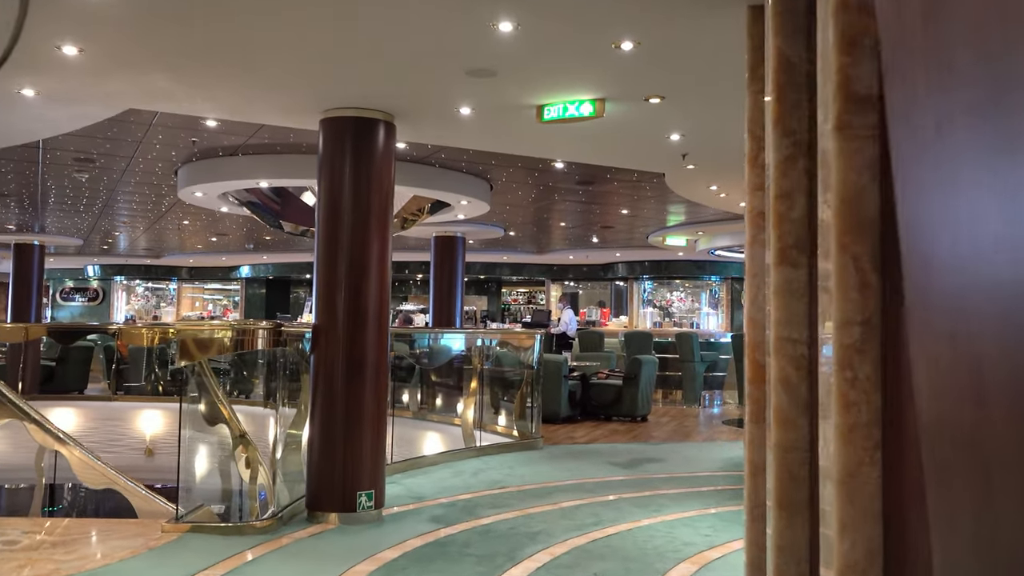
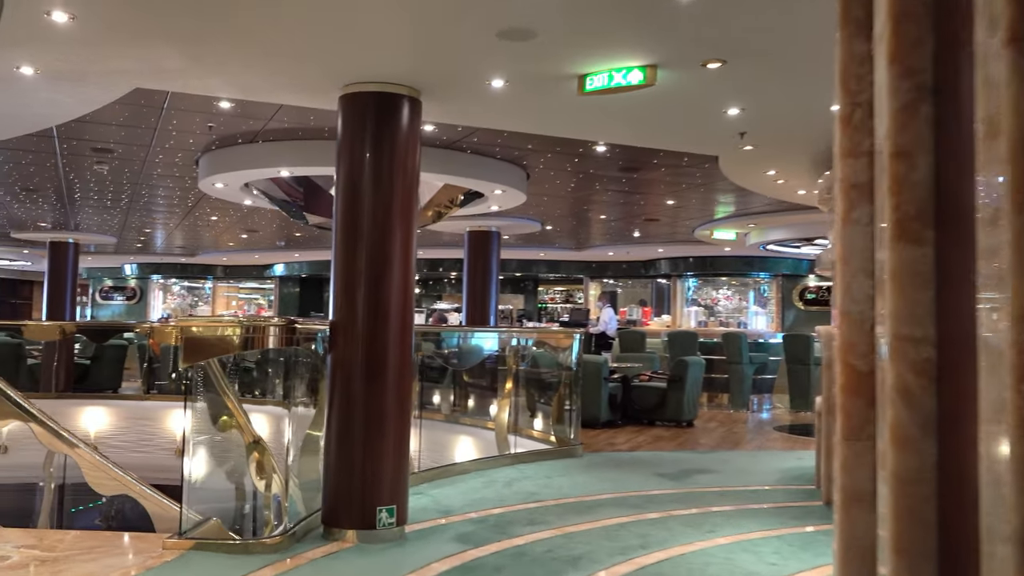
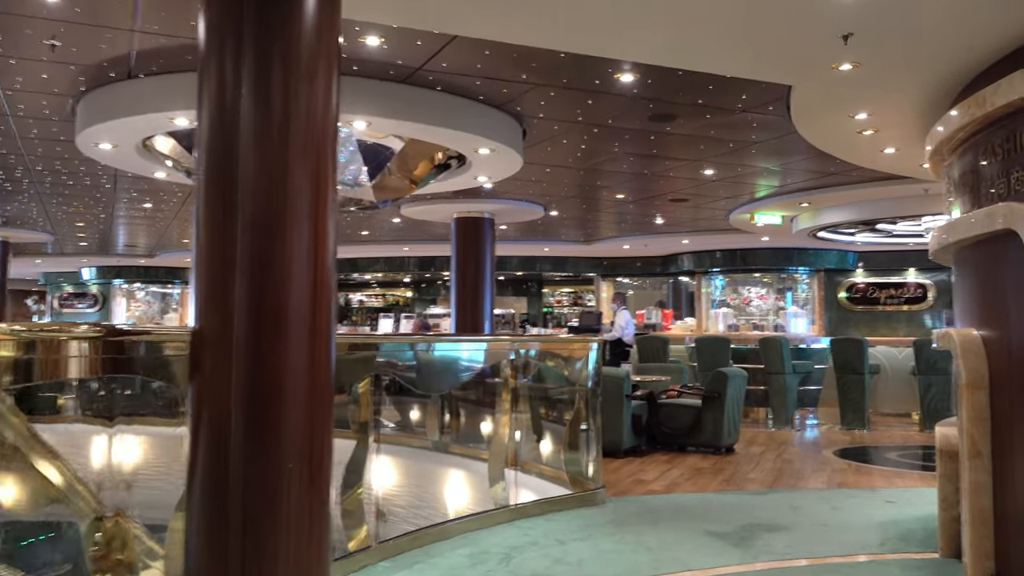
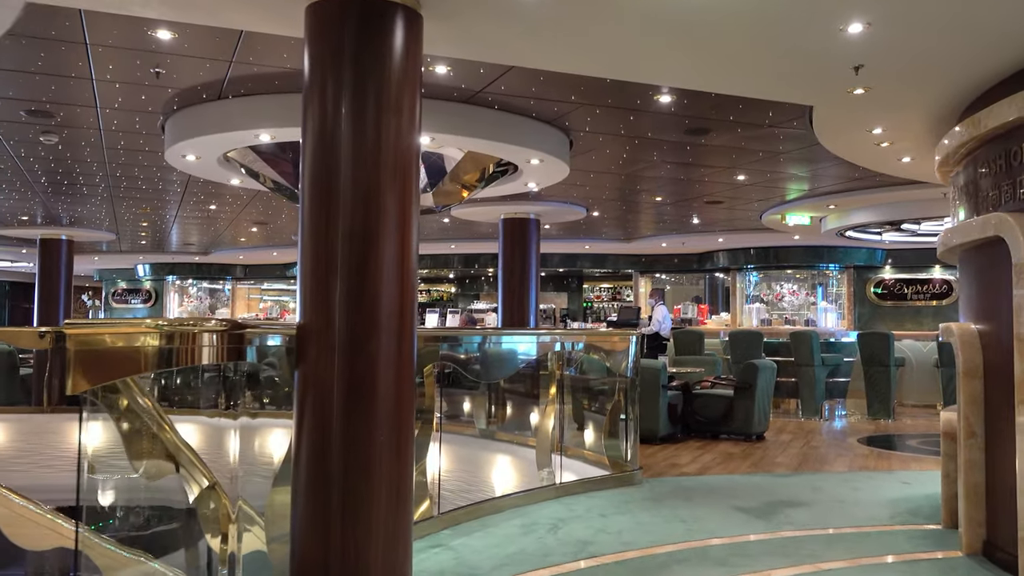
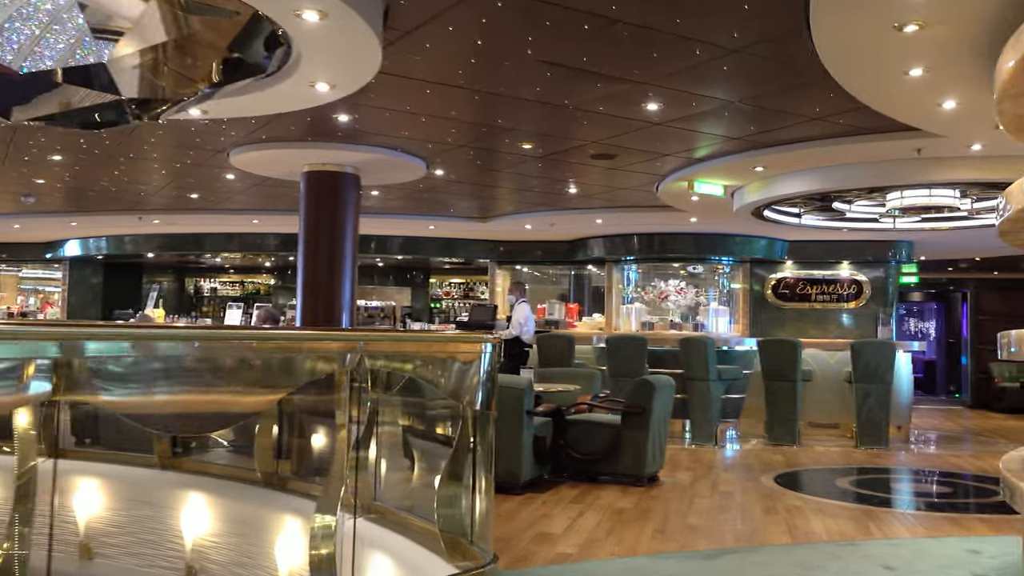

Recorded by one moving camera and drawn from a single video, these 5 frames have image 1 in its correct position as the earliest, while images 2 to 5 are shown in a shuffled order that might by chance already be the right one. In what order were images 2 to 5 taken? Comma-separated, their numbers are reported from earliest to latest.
2, 4, 3, 5
